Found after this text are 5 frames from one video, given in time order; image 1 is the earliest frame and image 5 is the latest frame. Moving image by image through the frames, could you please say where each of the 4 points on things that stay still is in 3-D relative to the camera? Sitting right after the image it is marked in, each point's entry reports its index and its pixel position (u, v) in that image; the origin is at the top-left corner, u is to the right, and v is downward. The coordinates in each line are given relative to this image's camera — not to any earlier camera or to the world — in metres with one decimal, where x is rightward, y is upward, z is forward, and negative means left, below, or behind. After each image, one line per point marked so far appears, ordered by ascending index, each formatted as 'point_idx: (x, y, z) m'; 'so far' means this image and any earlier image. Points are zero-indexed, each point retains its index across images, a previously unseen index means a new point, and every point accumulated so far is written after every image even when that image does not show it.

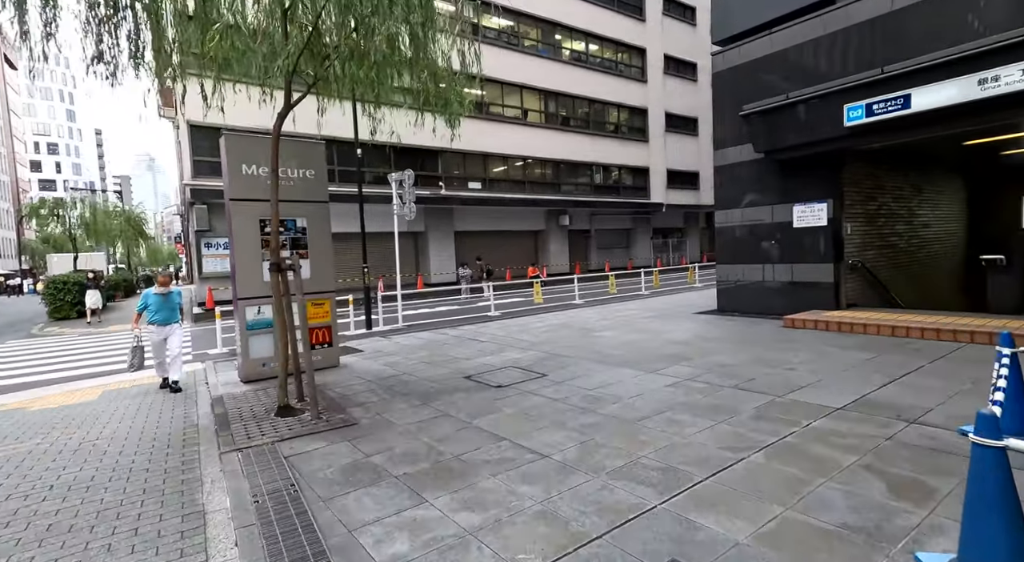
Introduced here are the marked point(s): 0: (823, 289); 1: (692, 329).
0: (+5.8, -0.2, +10.2) m
1: (+3.2, -0.8, +9.7) m
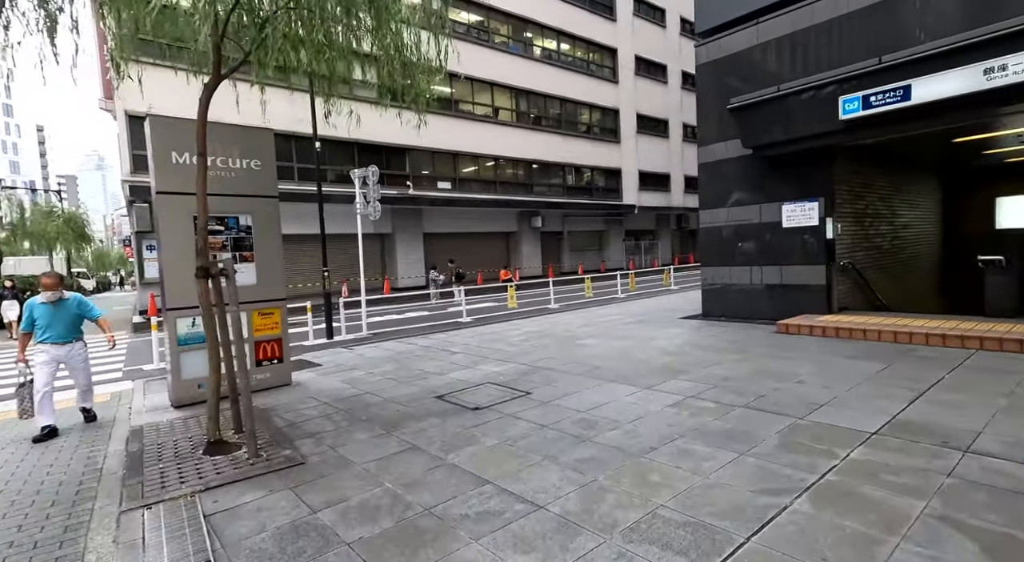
0: (+5.4, -0.2, +9.7) m
1: (+2.8, -0.9, +9.0) m
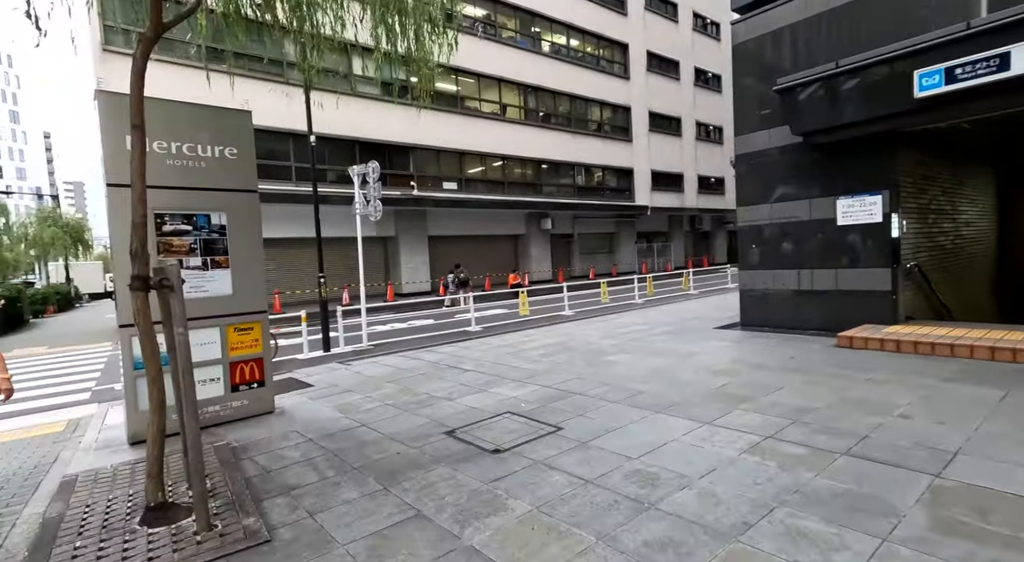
0: (+5.7, -0.3, +8.4) m
1: (+3.0, -1.0, +7.8) m
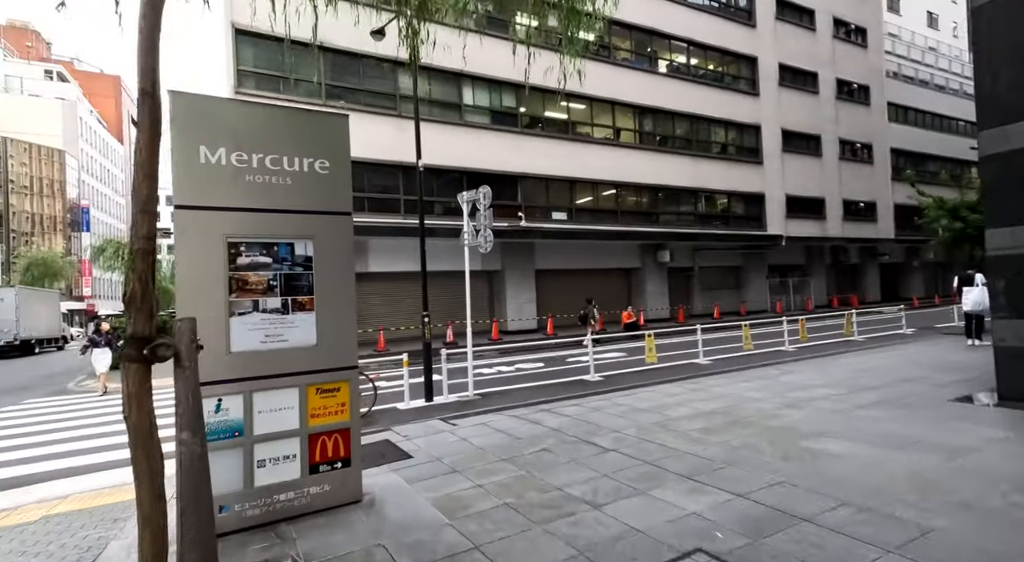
0: (+7.4, -0.9, +5.3) m
1: (+4.7, -1.5, +5.1) m
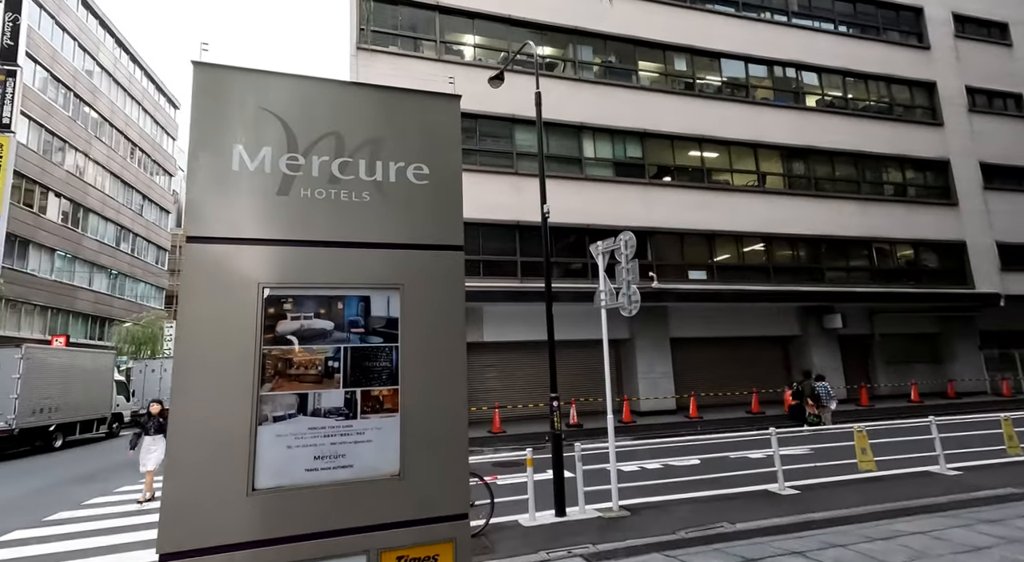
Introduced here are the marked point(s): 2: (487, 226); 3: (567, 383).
0: (+8.5, -1.1, +1.1) m
1: (+5.8, -1.8, +1.3) m
2: (-0.9, +1.8, +17.8) m
3: (+1.7, -3.4, +18.3) m
